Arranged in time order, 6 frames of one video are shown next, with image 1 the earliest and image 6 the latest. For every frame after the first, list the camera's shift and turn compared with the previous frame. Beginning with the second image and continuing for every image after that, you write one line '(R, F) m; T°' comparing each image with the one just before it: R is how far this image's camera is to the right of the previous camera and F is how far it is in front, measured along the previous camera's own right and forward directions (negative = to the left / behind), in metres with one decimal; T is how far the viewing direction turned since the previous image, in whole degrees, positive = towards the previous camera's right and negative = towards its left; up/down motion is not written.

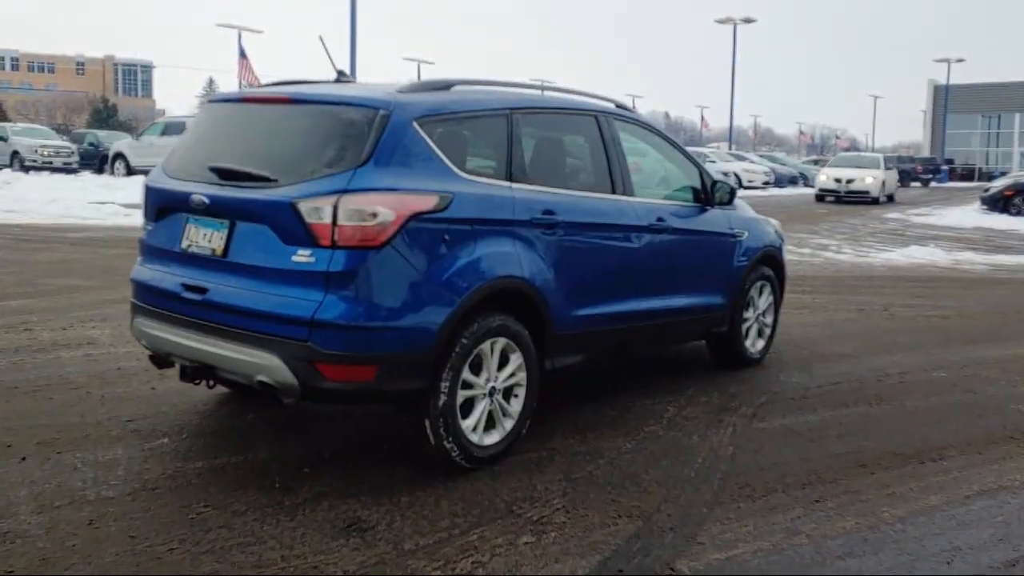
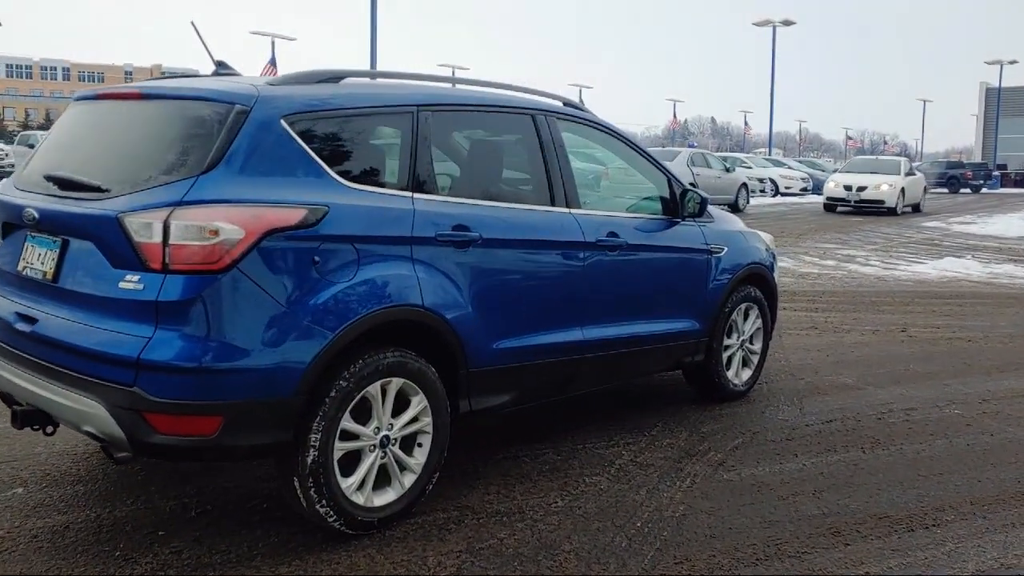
(+0.6, +0.8) m; -3°
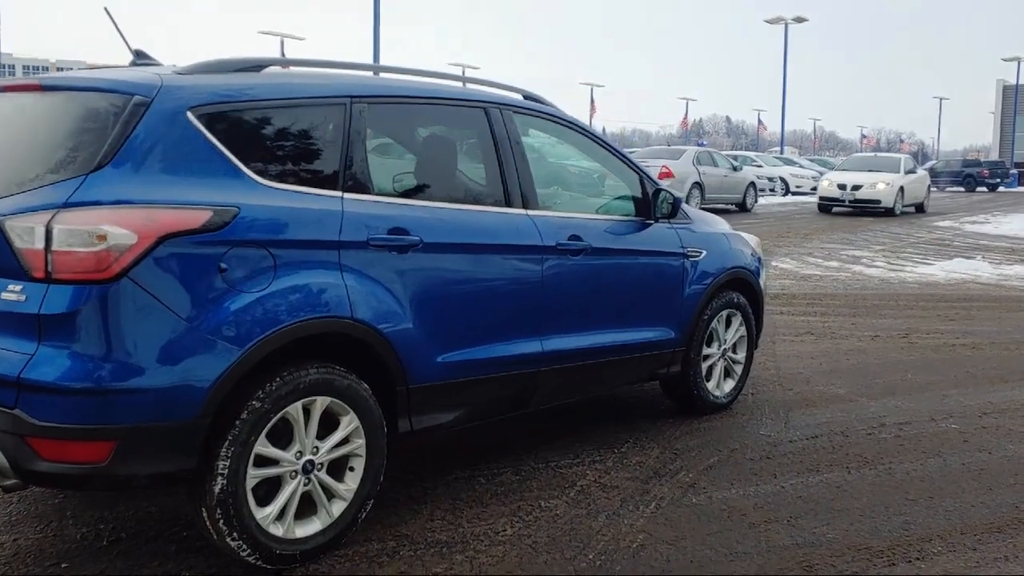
(+0.3, +0.4) m; -1°
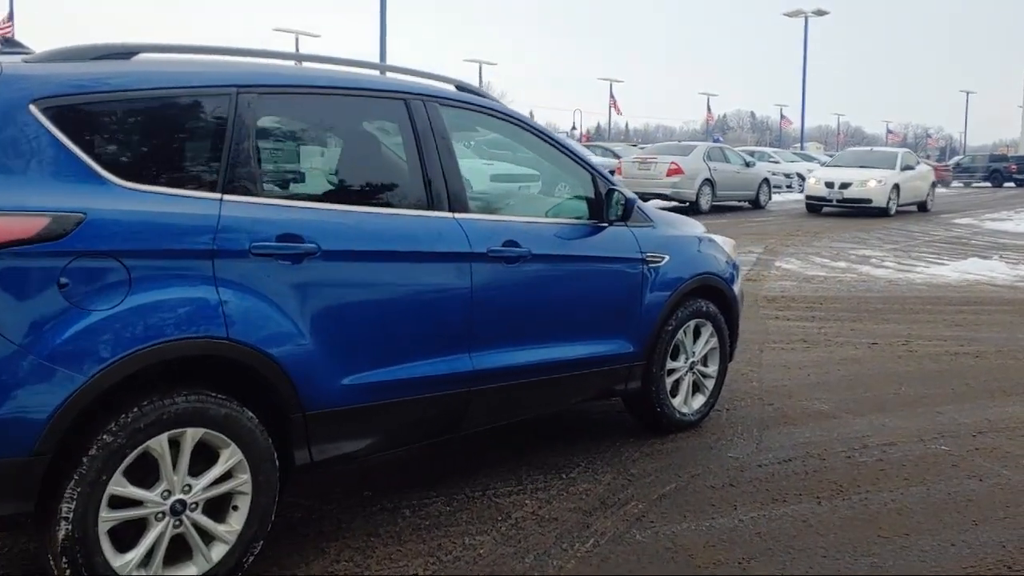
(+0.4, +0.5) m; -1°
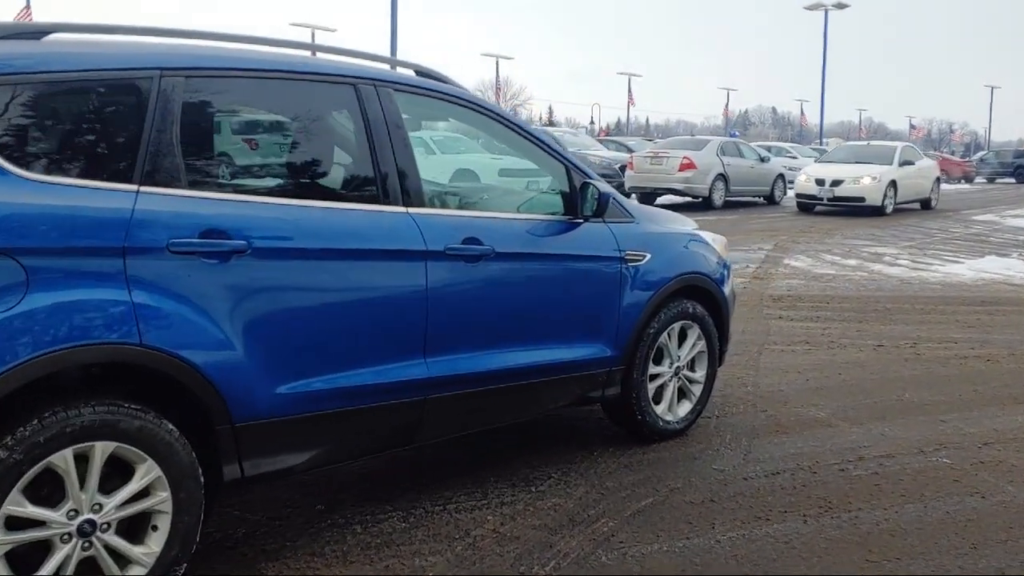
(+0.2, +0.3) m; -1°
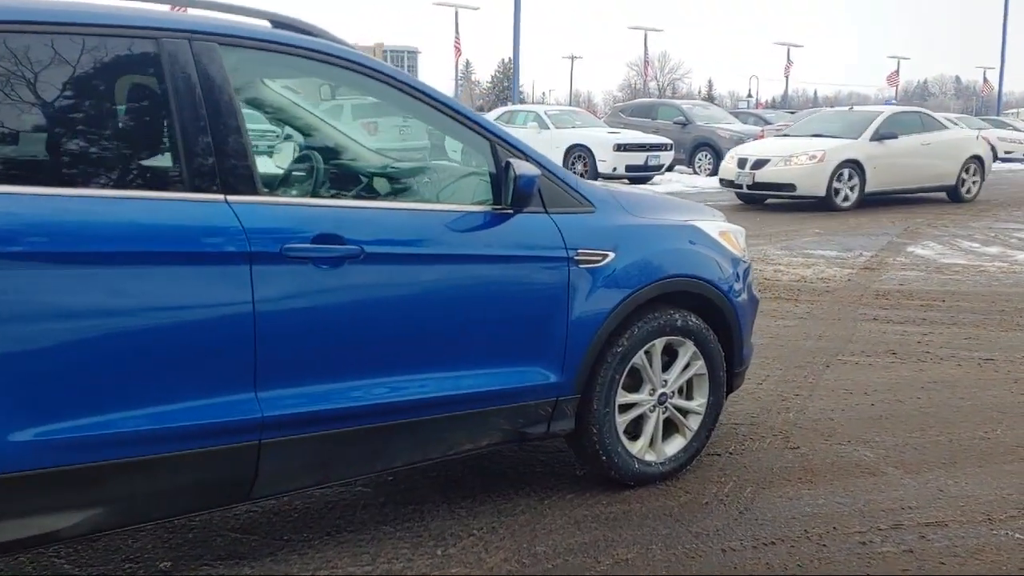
(+0.9, +1.0) m; -10°
